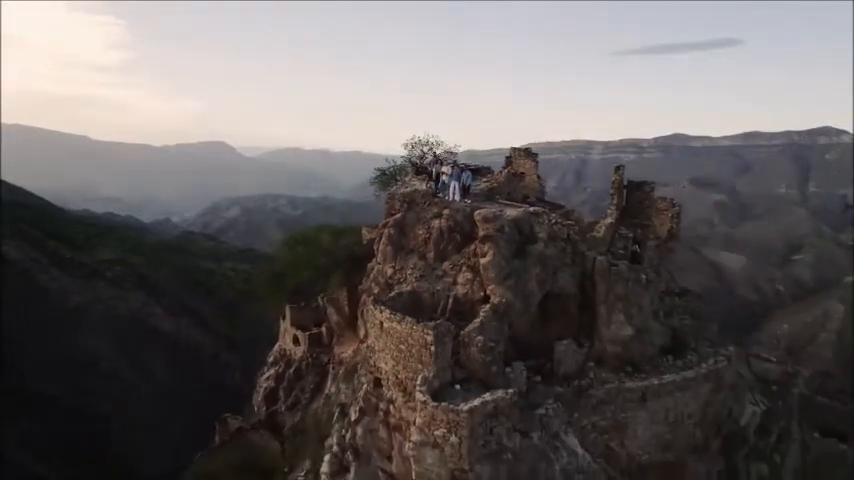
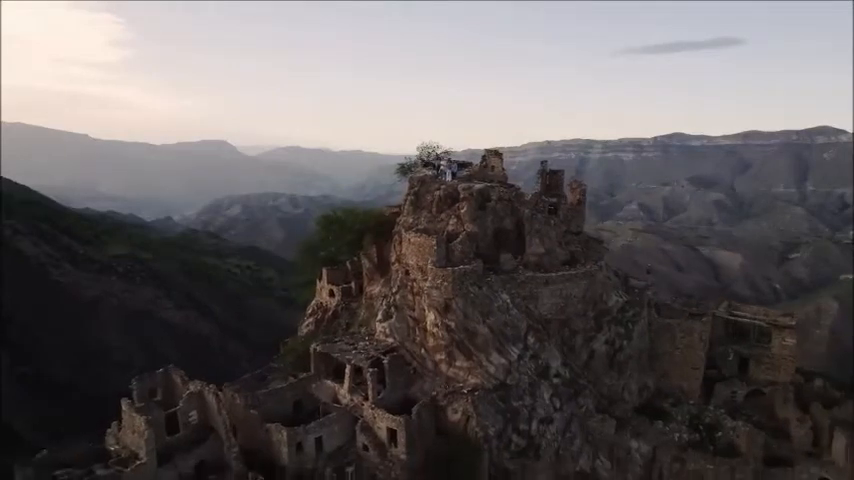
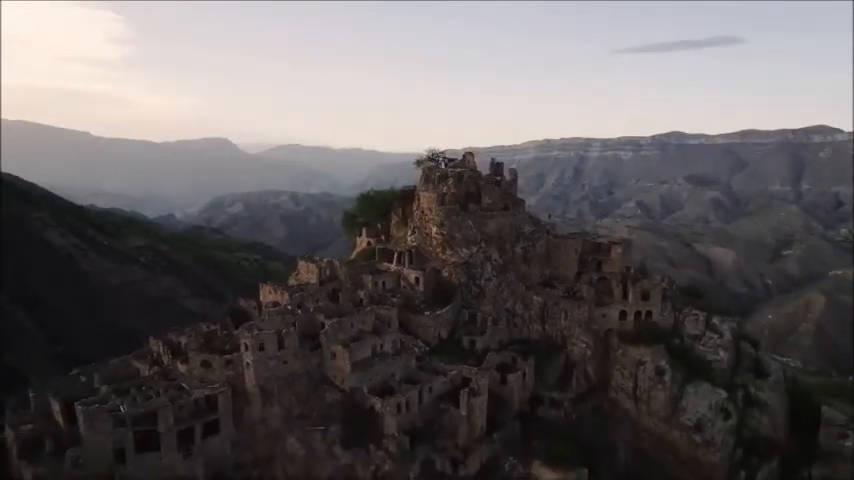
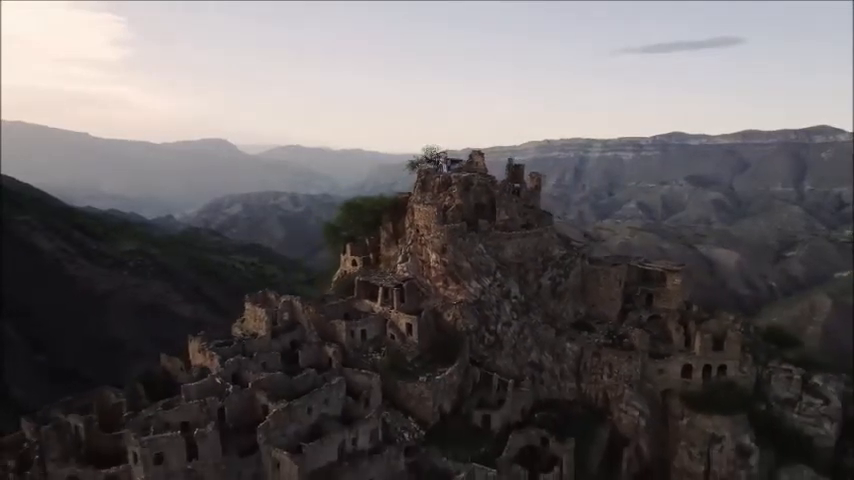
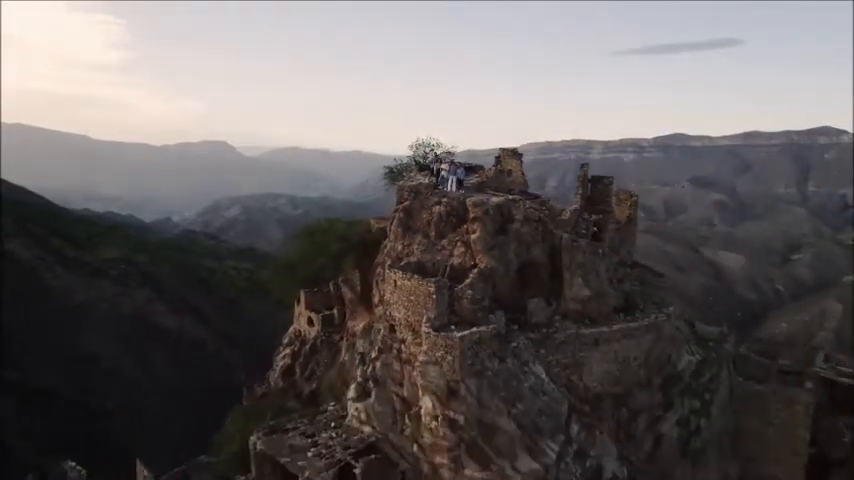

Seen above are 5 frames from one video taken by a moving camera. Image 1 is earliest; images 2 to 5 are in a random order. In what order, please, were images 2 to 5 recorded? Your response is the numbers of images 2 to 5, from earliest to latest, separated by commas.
5, 2, 4, 3
